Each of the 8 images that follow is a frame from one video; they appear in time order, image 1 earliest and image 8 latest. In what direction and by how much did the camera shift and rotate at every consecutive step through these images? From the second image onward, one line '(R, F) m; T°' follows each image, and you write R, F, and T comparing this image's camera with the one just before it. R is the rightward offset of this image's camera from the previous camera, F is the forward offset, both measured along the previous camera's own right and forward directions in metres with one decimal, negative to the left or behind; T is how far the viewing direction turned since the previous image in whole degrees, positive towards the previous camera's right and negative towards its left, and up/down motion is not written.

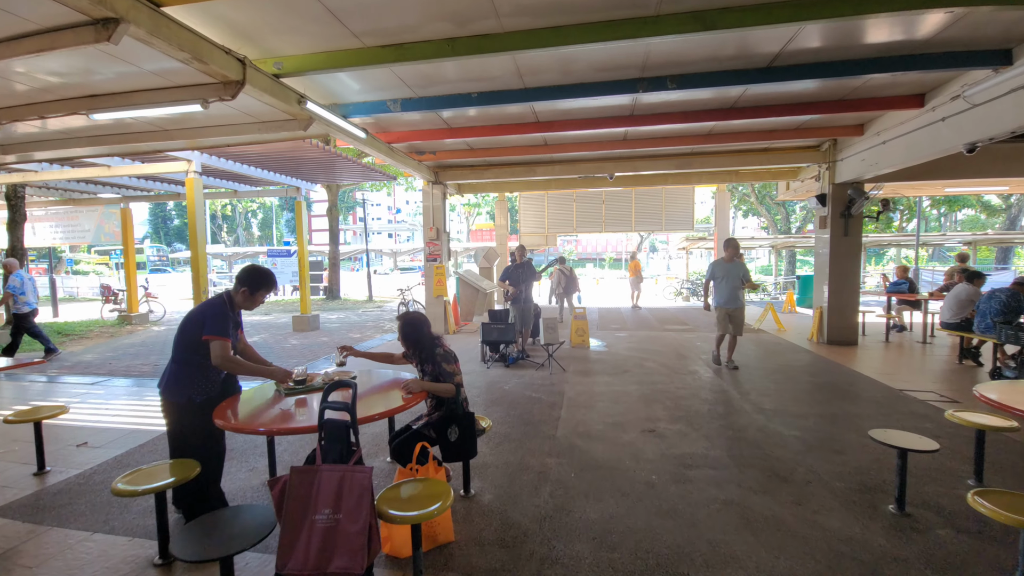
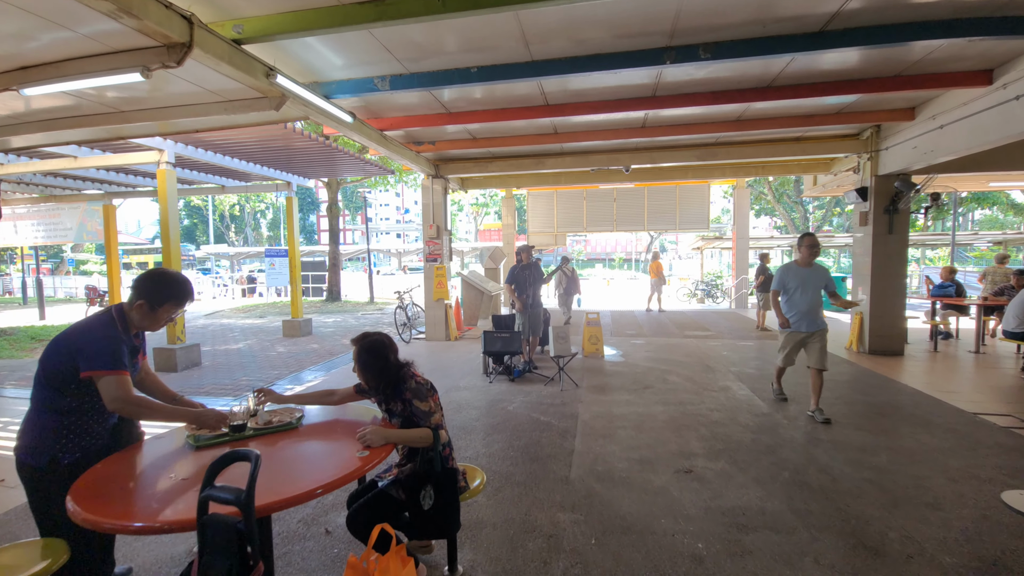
(0.0, +0.7) m; -1°
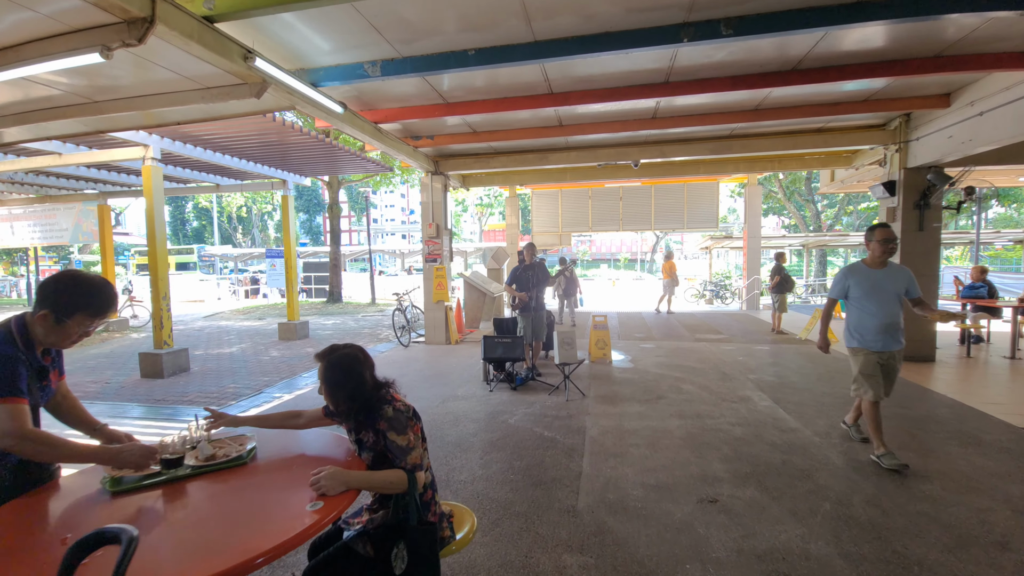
(0.0, +0.4) m; -1°
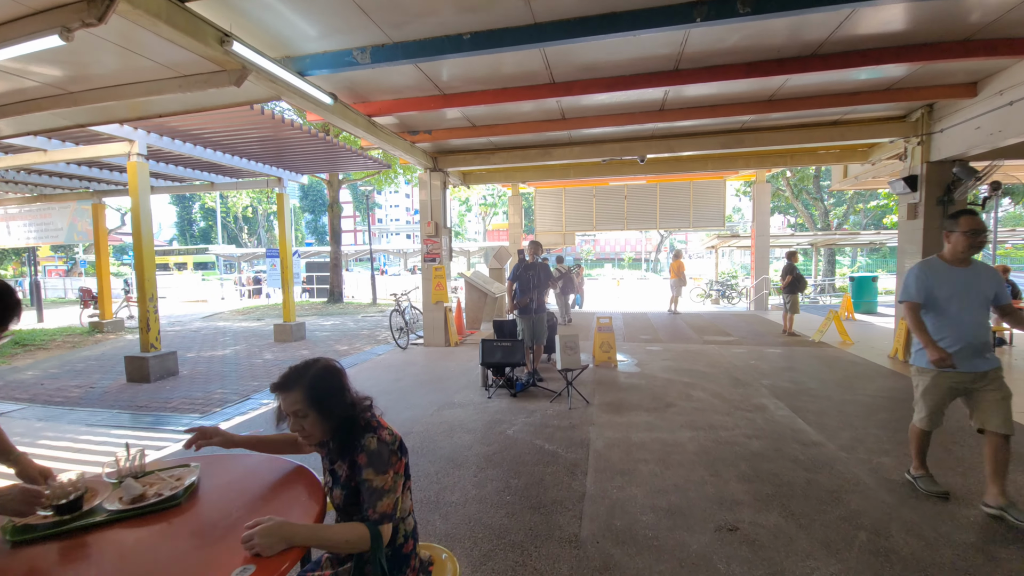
(+0.1, +0.3) m; -1°
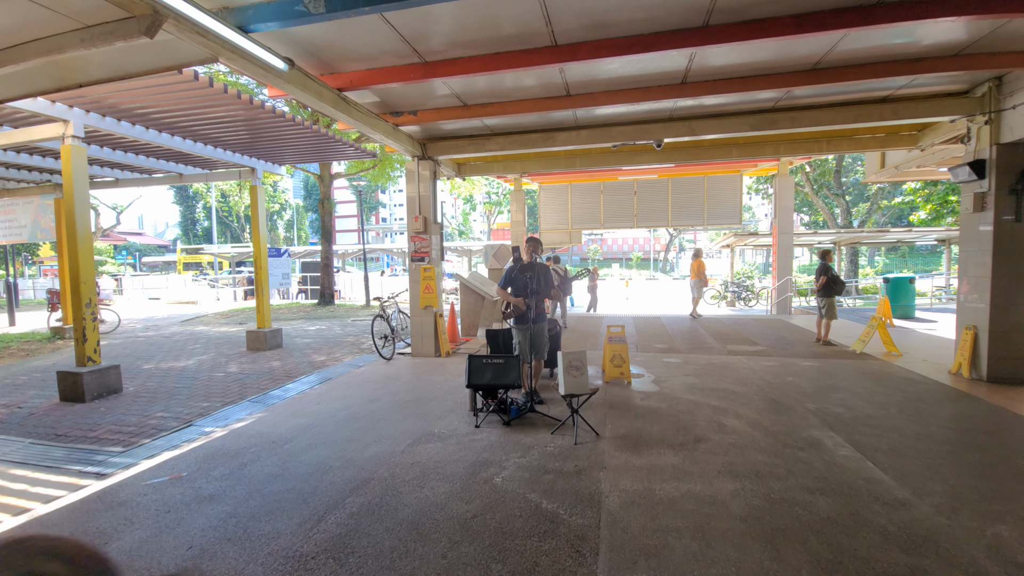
(+0.1, +0.9) m; -1°
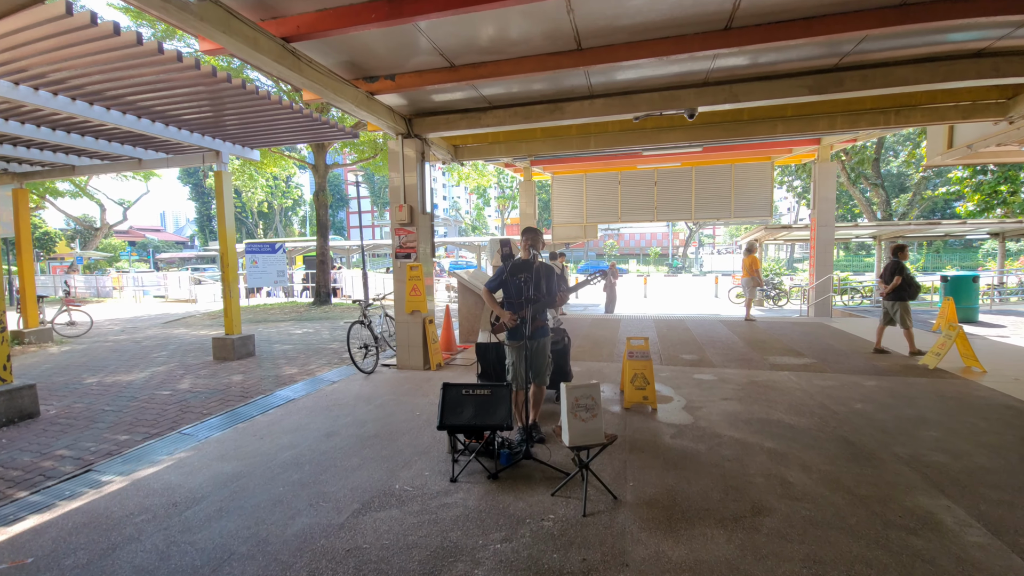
(+0.2, +1.1) m; -2°
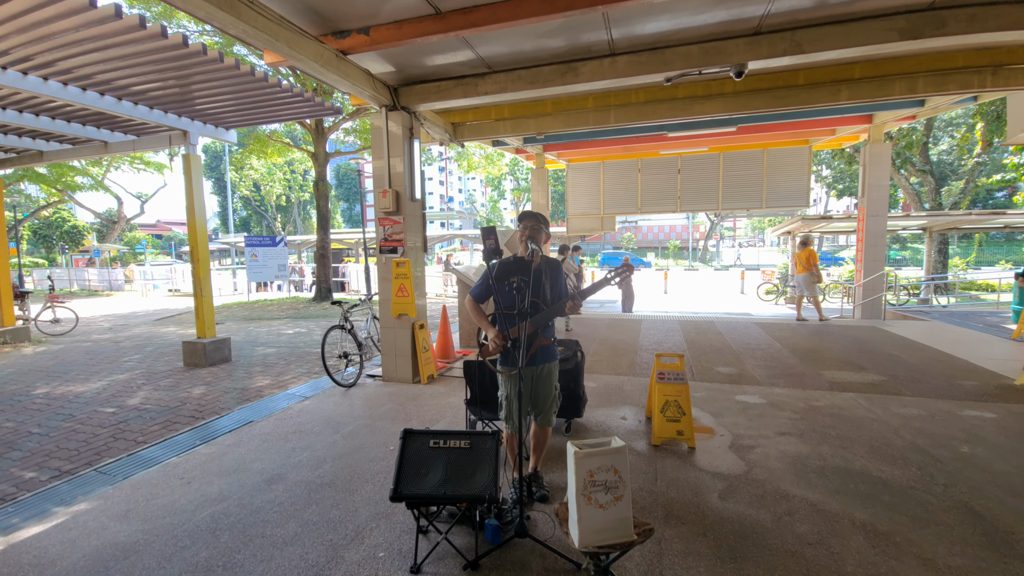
(+0.1, +0.9) m; -2°
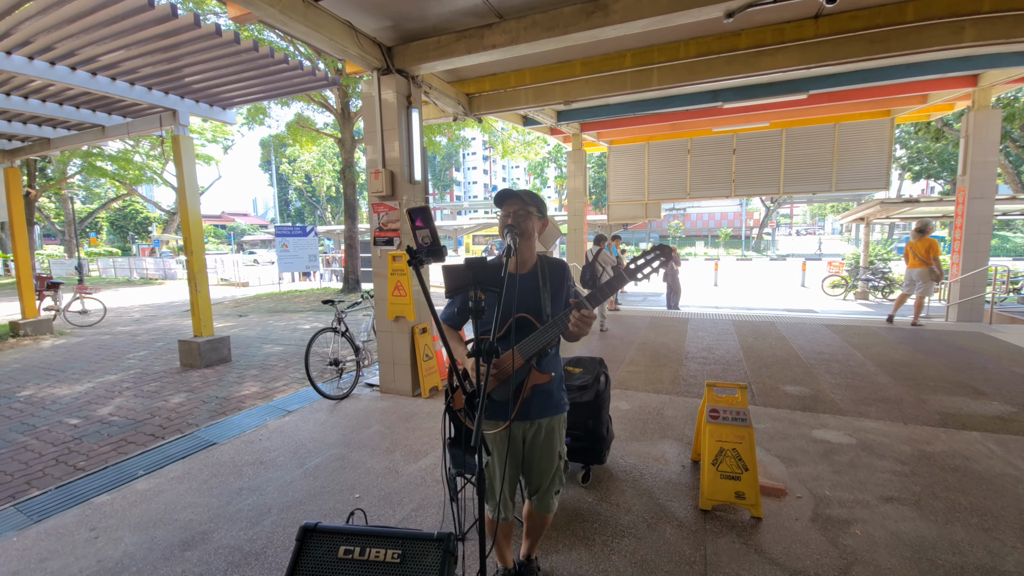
(+0.3, +0.9) m; -5°
